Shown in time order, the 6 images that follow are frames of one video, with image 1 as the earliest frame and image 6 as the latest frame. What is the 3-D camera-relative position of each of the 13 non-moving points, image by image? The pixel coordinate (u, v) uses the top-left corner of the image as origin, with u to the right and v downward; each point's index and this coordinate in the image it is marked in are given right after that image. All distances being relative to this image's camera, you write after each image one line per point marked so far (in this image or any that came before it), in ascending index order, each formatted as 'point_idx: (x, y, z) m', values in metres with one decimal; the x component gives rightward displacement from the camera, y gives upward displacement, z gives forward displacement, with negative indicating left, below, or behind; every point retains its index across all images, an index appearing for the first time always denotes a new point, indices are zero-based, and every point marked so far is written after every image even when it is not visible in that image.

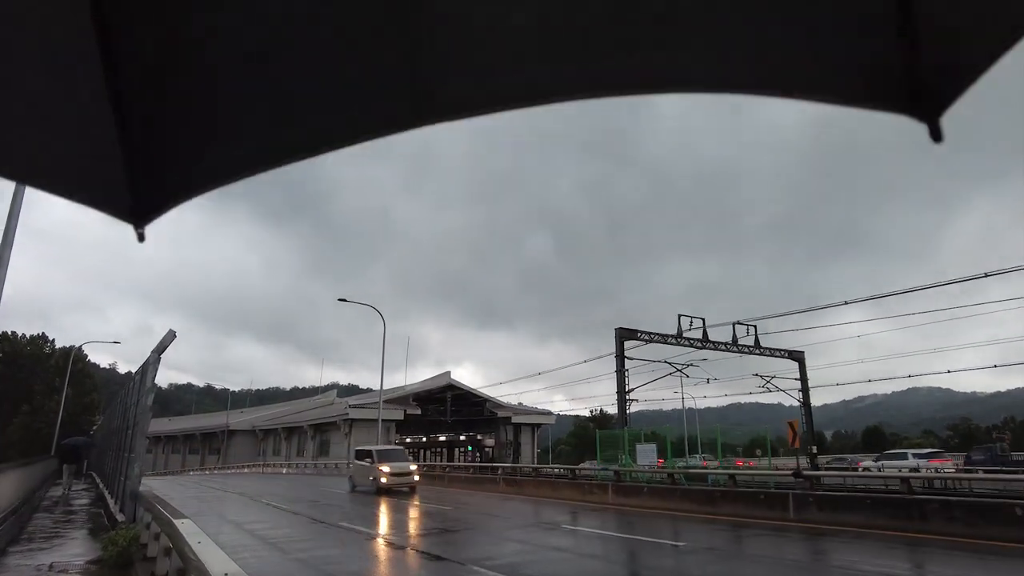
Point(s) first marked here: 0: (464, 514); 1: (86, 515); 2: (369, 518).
0: (-1.6, -6.4, +18.4) m
1: (-9.8, -5.3, +15.1) m
2: (-4.1, -6.6, +18.8) m
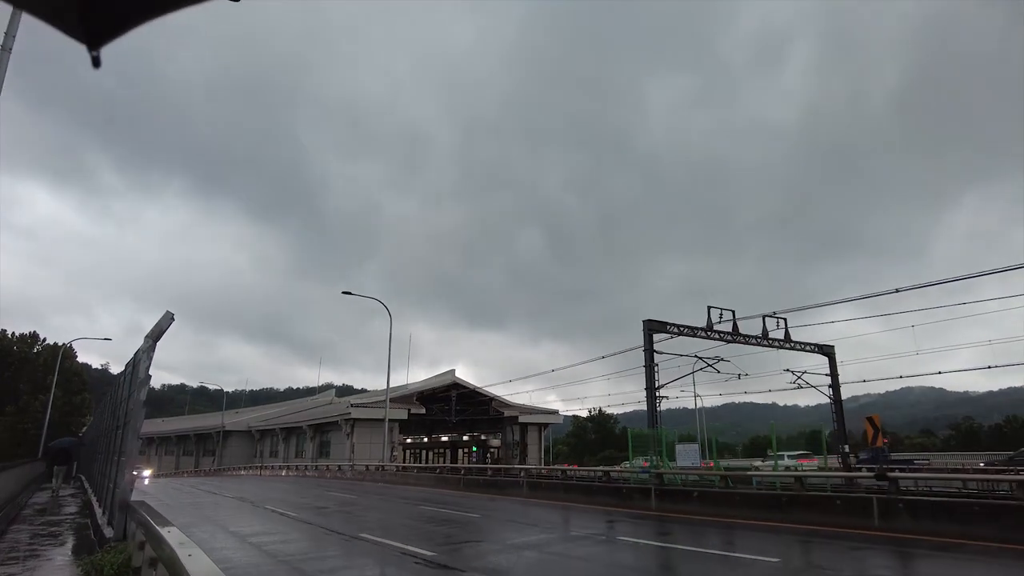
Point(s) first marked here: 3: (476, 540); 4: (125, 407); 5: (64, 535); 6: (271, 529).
0: (-0.8, -6.0, +16.8) m
1: (-9.0, -4.9, +13.4) m
2: (-3.4, -6.2, +17.2) m
3: (-0.9, -5.5, +14.4) m
4: (-6.6, -2.0, +11.1) m
5: (-8.4, -4.7, +12.3) m
6: (-5.9, -5.8, +15.8) m
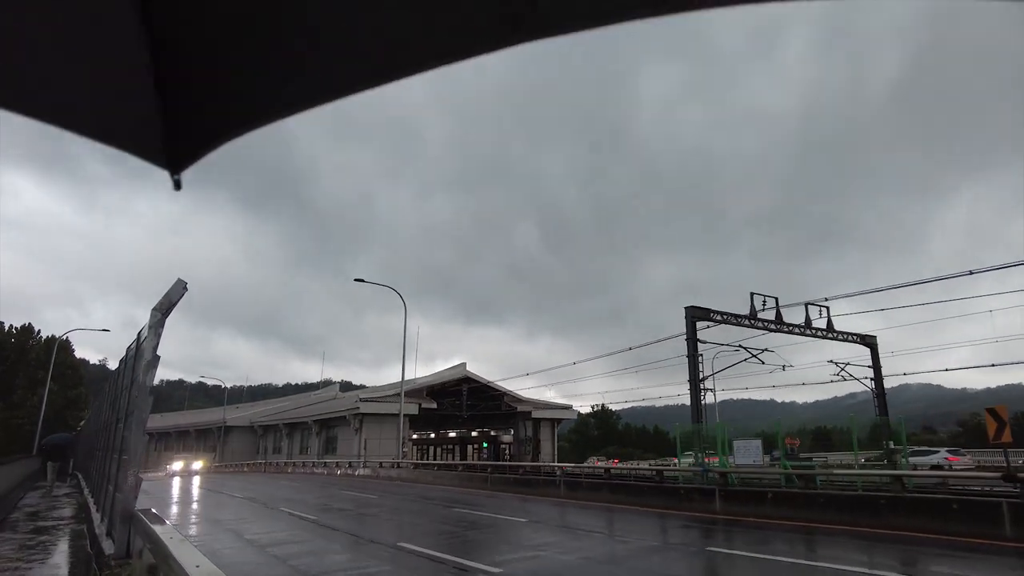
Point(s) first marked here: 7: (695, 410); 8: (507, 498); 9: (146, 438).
0: (+0.2, -5.5, +15.2) m
1: (-8.0, -4.5, +11.7) m
2: (-2.4, -5.7, +15.5) m
3: (+0.1, -5.0, +12.8) m
4: (-5.5, -1.5, +9.4) m
5: (-7.4, -4.2, +10.6) m
6: (-4.9, -5.3, +14.2) m
7: (+5.6, -3.7, +19.9) m
8: (-0.2, -6.2, +19.3) m
9: (-4.2, -1.7, +7.6) m
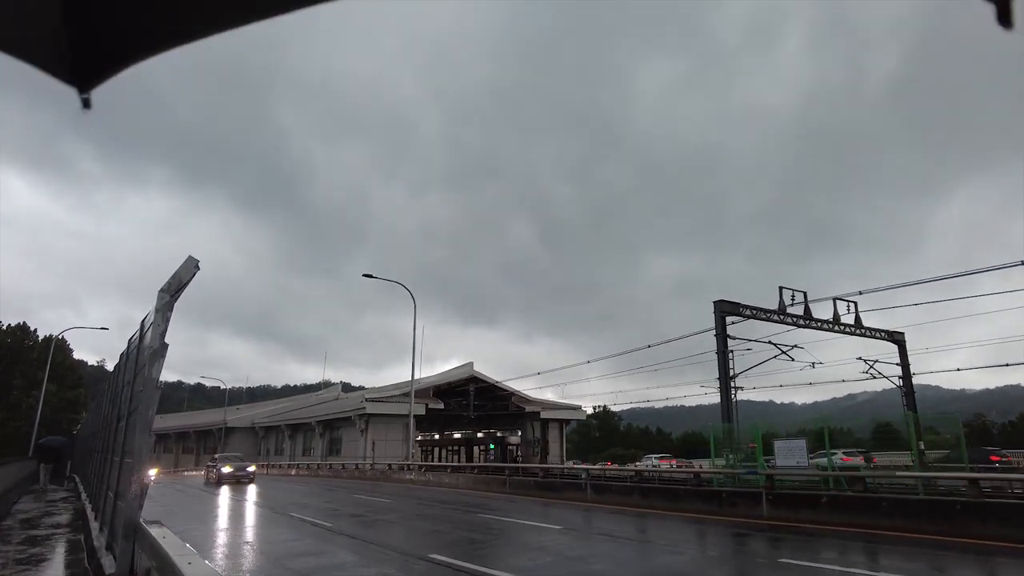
0: (+0.8, -5.3, +14.2) m
1: (-7.4, -4.2, +10.7) m
2: (-1.8, -5.5, +14.5) m
3: (+0.7, -4.8, +11.8) m
4: (-4.9, -1.3, +8.4) m
5: (-6.8, -4.0, +9.6) m
6: (-4.3, -5.1, +13.1) m
7: (+6.2, -3.5, +18.9) m
8: (+0.4, -6.0, +18.3) m
9: (-3.6, -1.5, +6.6) m
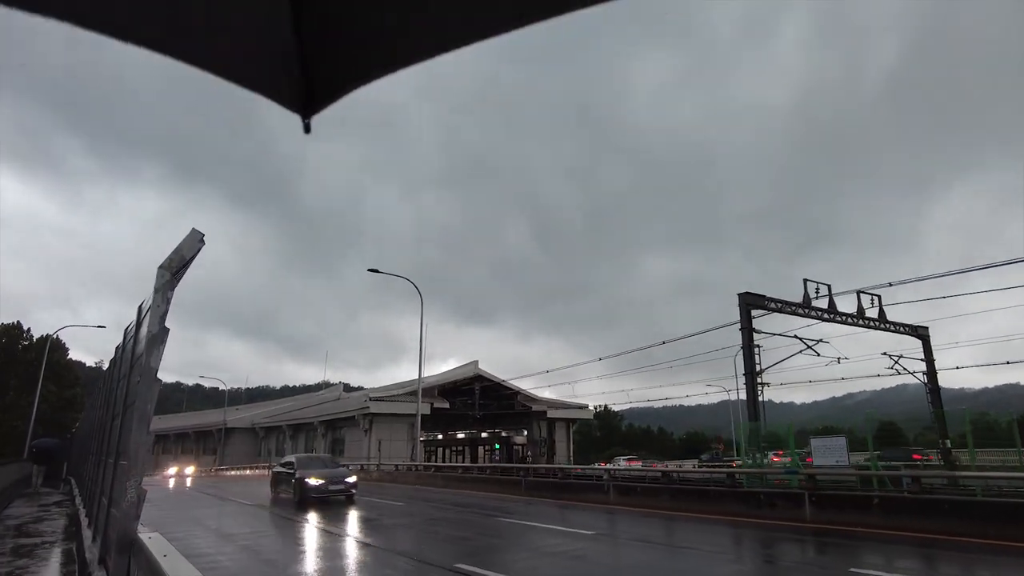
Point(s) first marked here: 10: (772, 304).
0: (+1.3, -5.1, +13.3) m
1: (-6.9, -4.0, +9.9) m
2: (-1.3, -5.3, +13.7) m
3: (+1.2, -4.6, +10.9) m
4: (-4.5, -1.1, +7.6) m
5: (-6.3, -3.8, +8.7) m
6: (-3.8, -4.9, +12.3) m
7: (+6.6, -3.3, +18.1) m
8: (+0.9, -5.7, +17.4) m
9: (-3.1, -1.3, +5.7) m
10: (+7.6, -0.5, +19.2) m
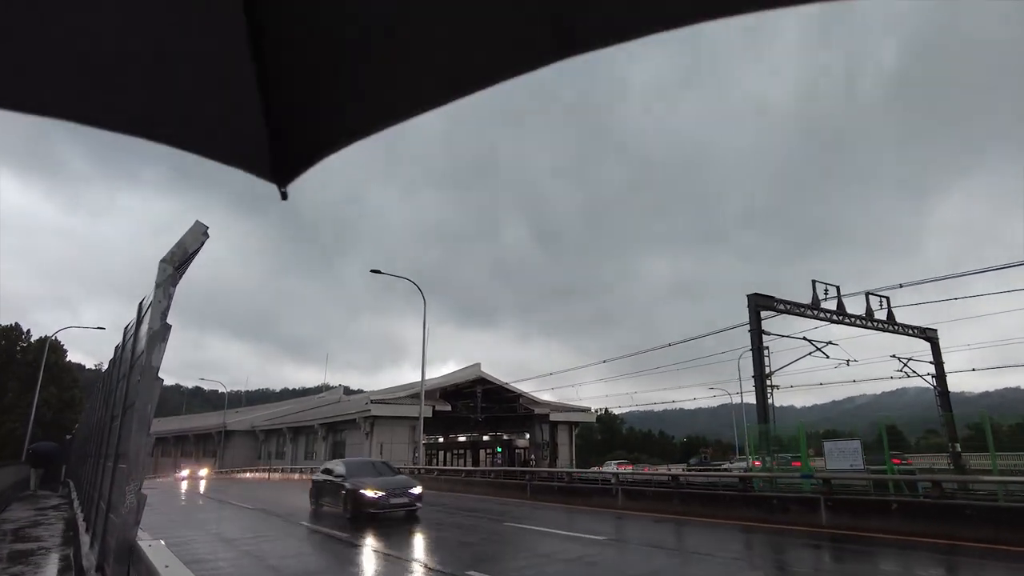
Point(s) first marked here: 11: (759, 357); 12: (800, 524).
0: (+1.4, -5.0, +13.0) m
1: (-6.8, -4.0, +9.6) m
2: (-1.2, -5.2, +13.4) m
3: (+1.3, -4.6, +10.6) m
4: (-4.3, -1.1, +7.3) m
5: (-6.1, -3.7, +8.5) m
6: (-3.6, -4.9, +12.0) m
7: (+6.8, -3.3, +17.8) m
8: (+1.0, -5.8, +17.1) m
9: (-3.0, -1.3, +5.4) m
10: (+7.8, -0.5, +18.9) m
11: (+6.7, -1.9, +17.9) m
12: (+5.4, -4.5, +12.6) m
